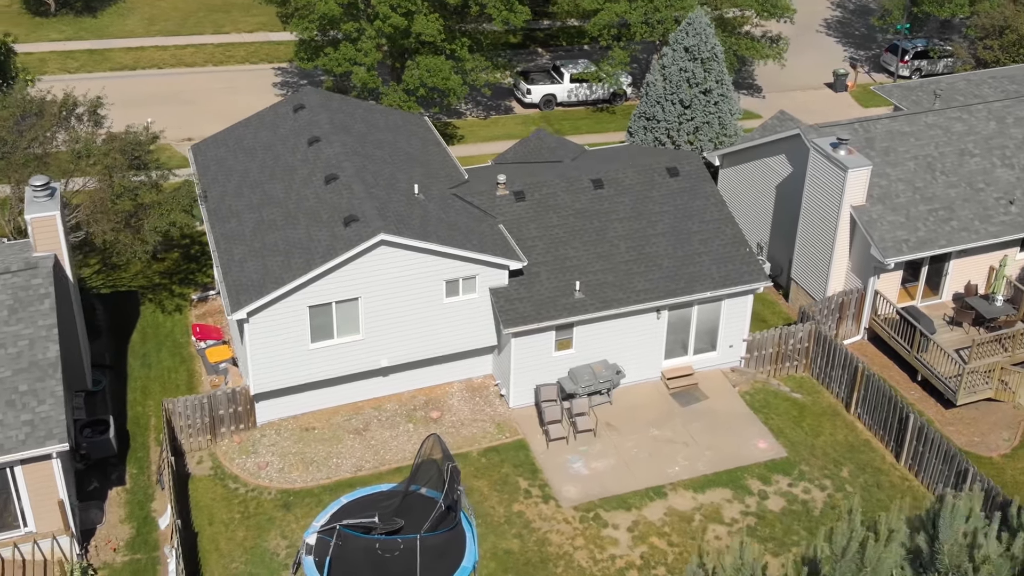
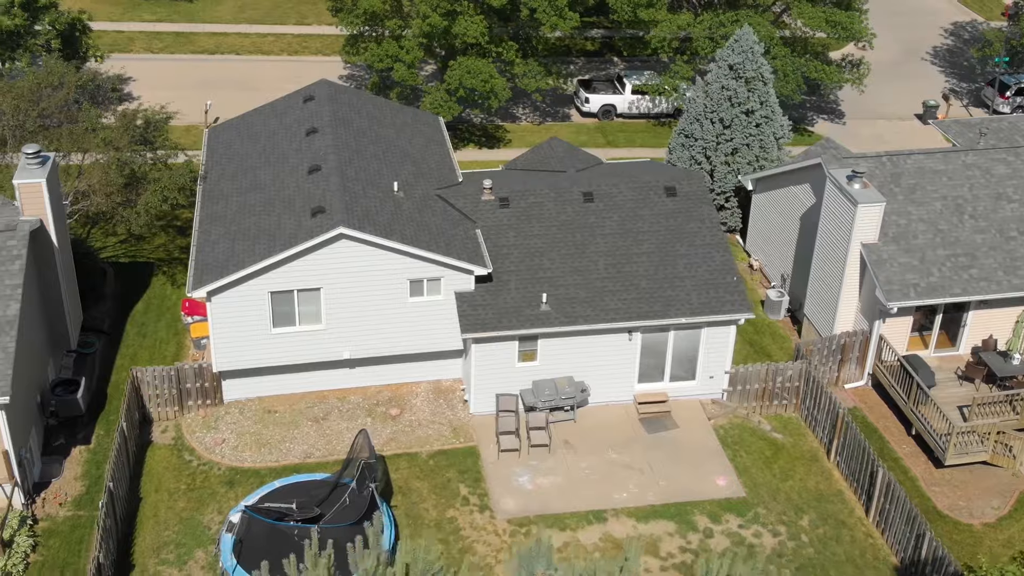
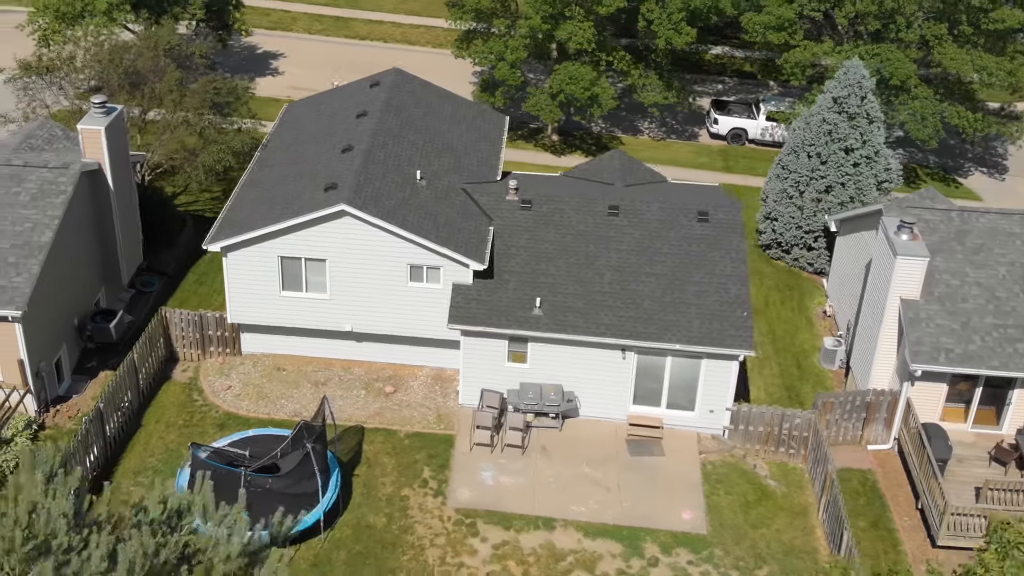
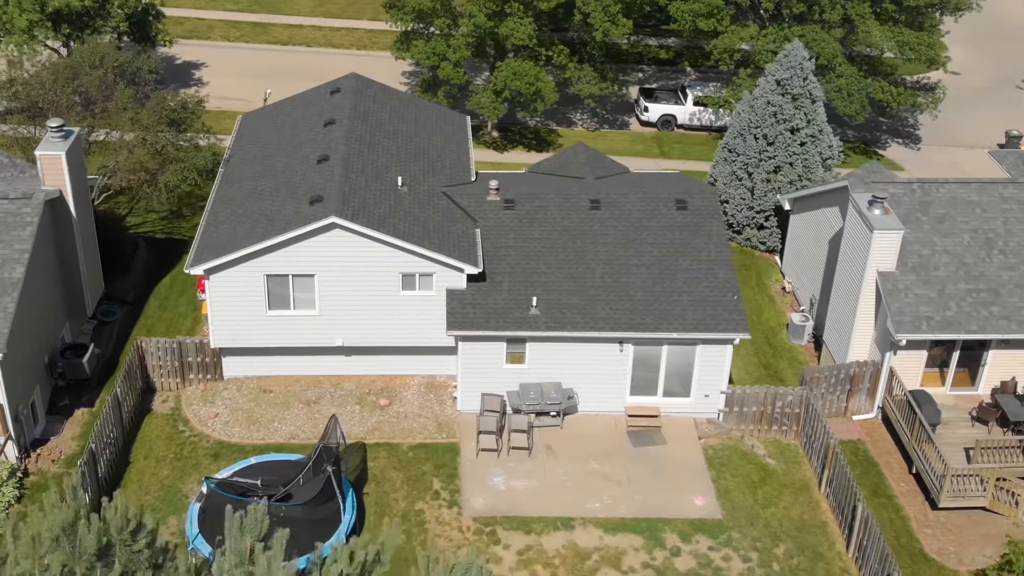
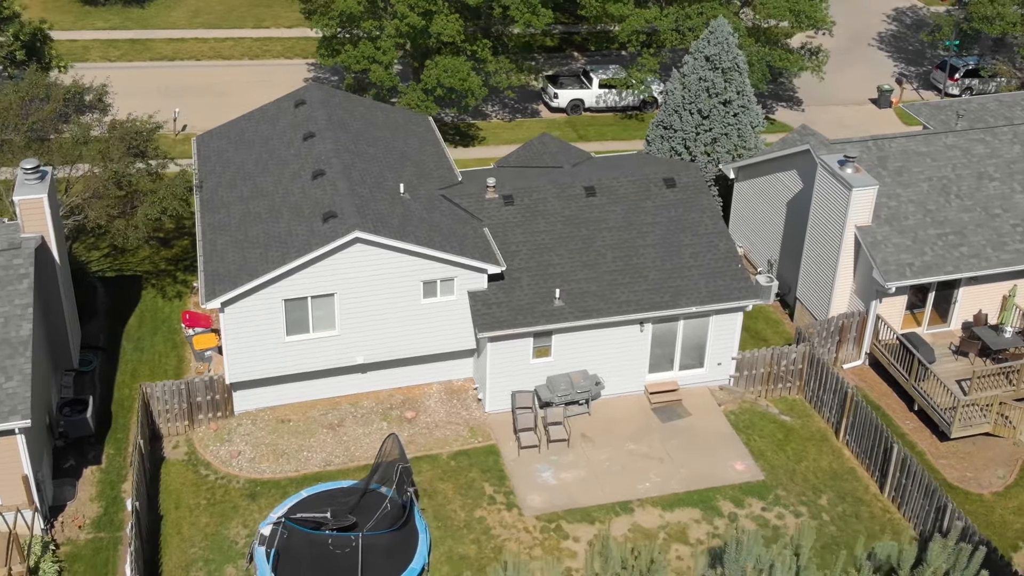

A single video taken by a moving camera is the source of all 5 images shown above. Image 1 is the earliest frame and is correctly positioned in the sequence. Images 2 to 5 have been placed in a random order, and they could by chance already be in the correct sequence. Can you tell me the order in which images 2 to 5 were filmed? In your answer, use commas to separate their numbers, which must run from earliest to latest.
5, 2, 4, 3
